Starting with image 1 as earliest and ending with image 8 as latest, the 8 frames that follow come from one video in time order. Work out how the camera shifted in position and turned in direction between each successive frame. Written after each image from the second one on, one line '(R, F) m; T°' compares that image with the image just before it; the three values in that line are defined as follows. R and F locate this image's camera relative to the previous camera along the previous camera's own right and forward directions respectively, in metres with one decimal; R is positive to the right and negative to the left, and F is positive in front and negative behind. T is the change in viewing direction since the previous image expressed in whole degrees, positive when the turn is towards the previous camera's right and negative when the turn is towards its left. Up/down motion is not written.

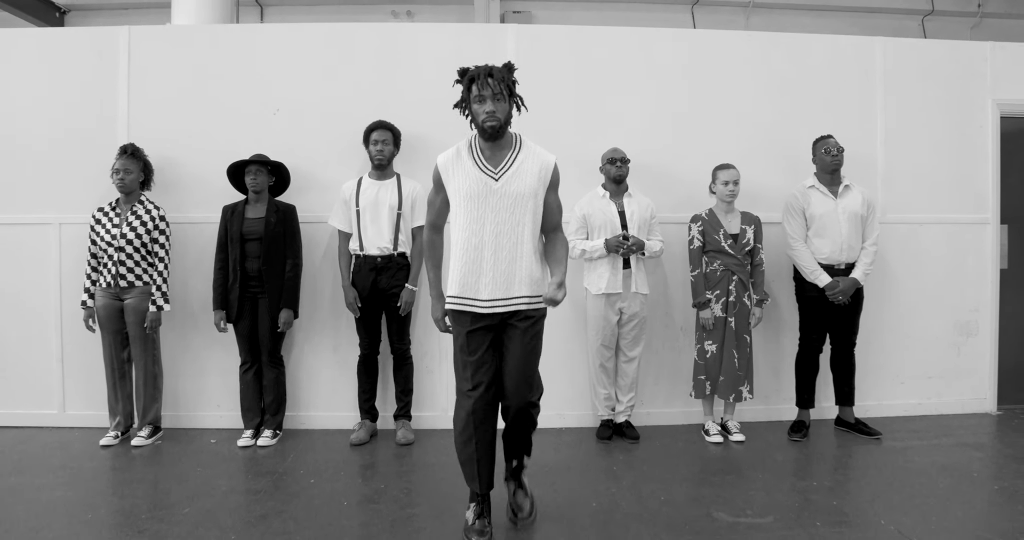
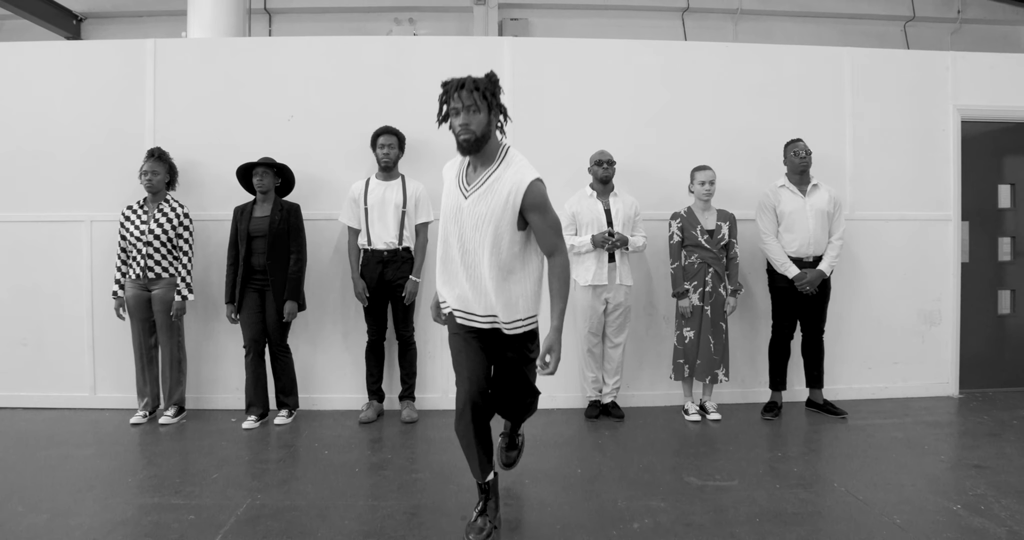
(0.0, -0.3) m; 0°
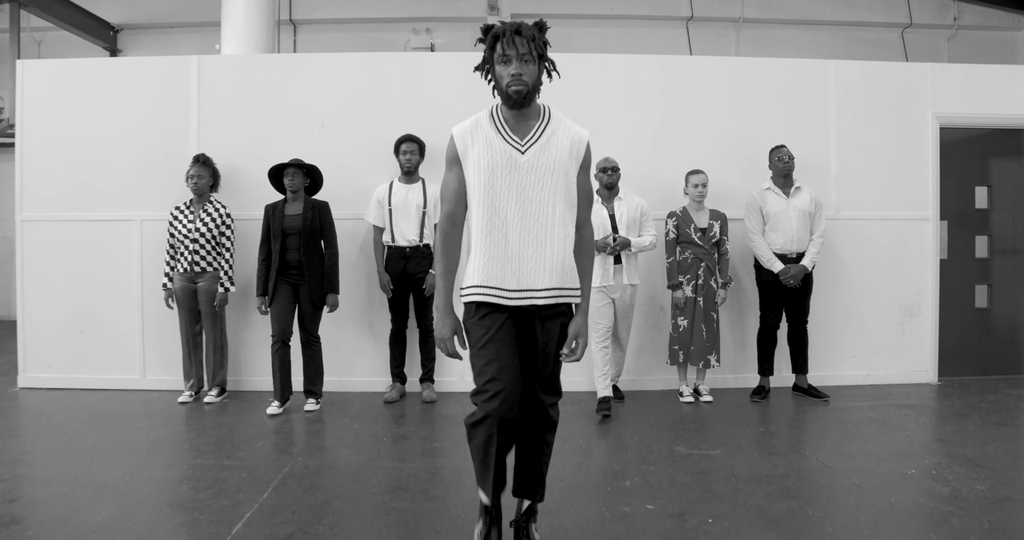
(0.0, -0.4) m; -1°
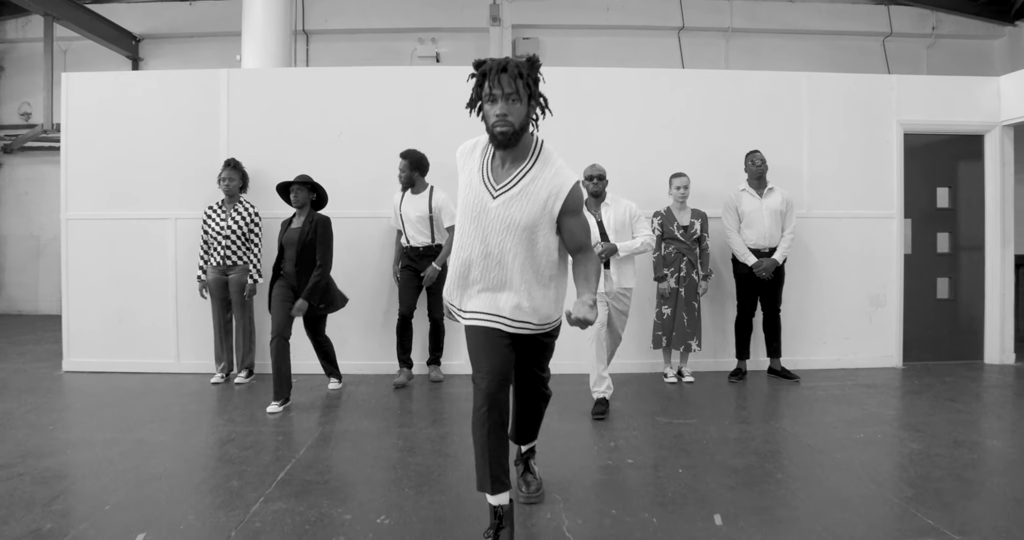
(0.0, -0.4) m; 0°
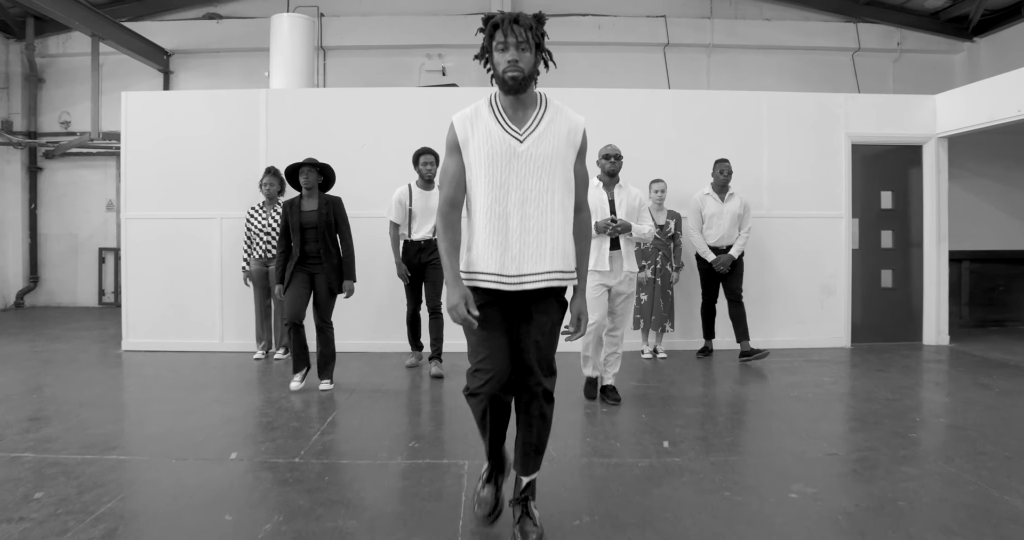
(0.0, -0.7) m; 0°
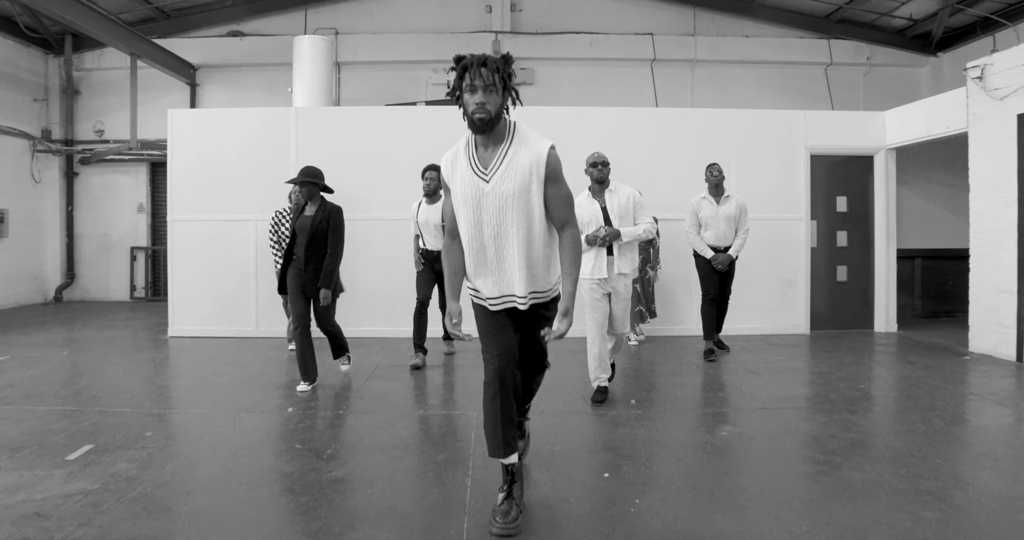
(0.0, -0.7) m; 0°
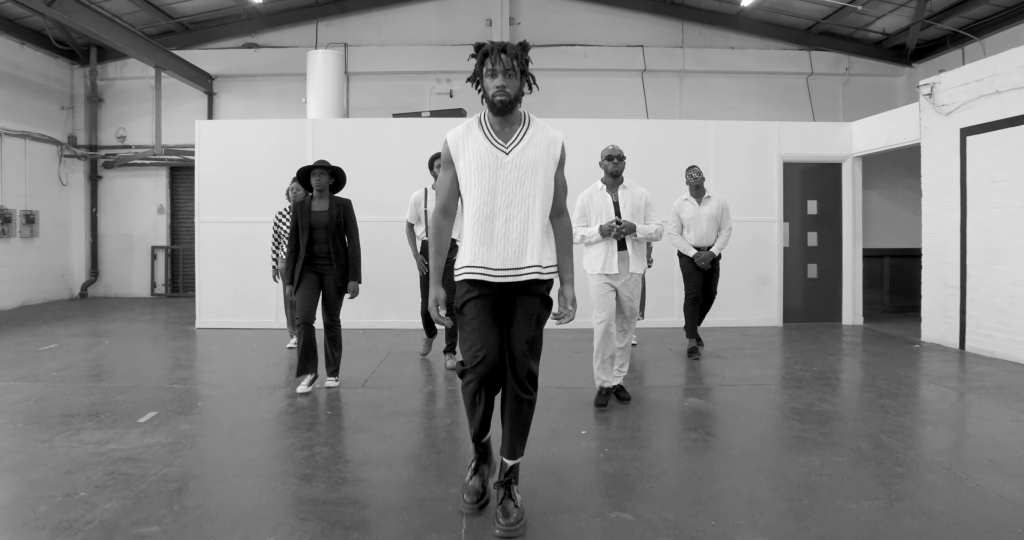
(0.0, -0.6) m; 0°
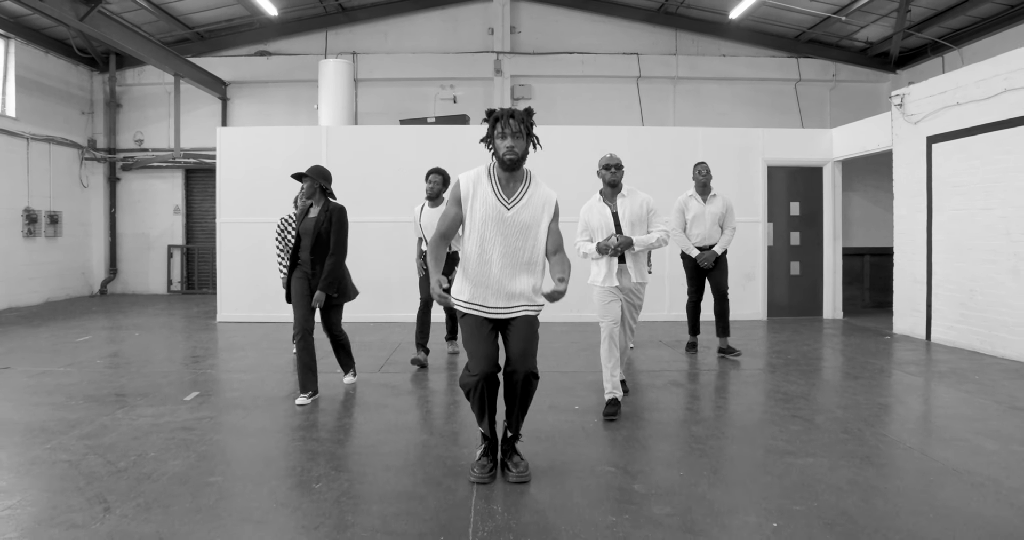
(0.0, -0.4) m; 0°
